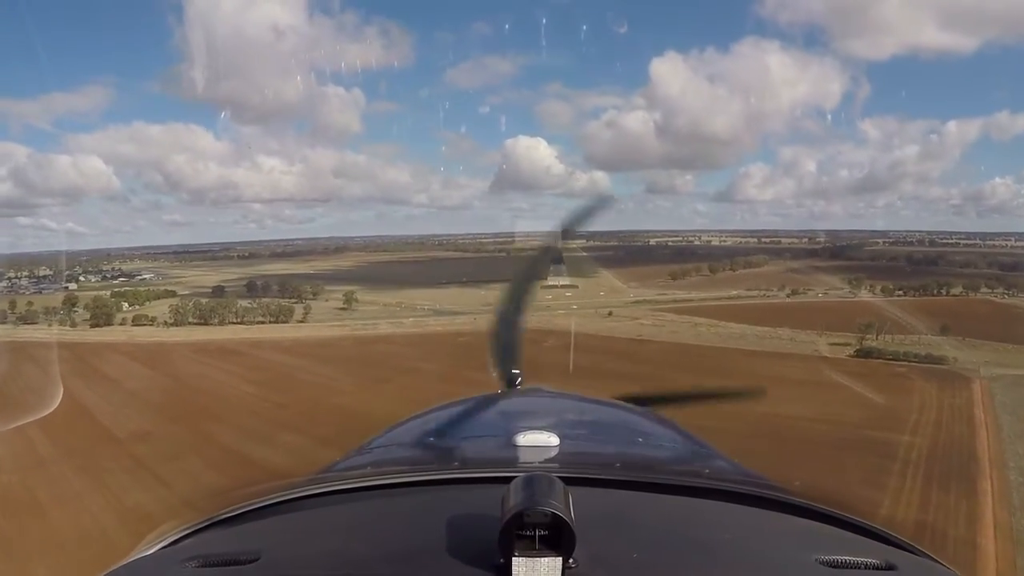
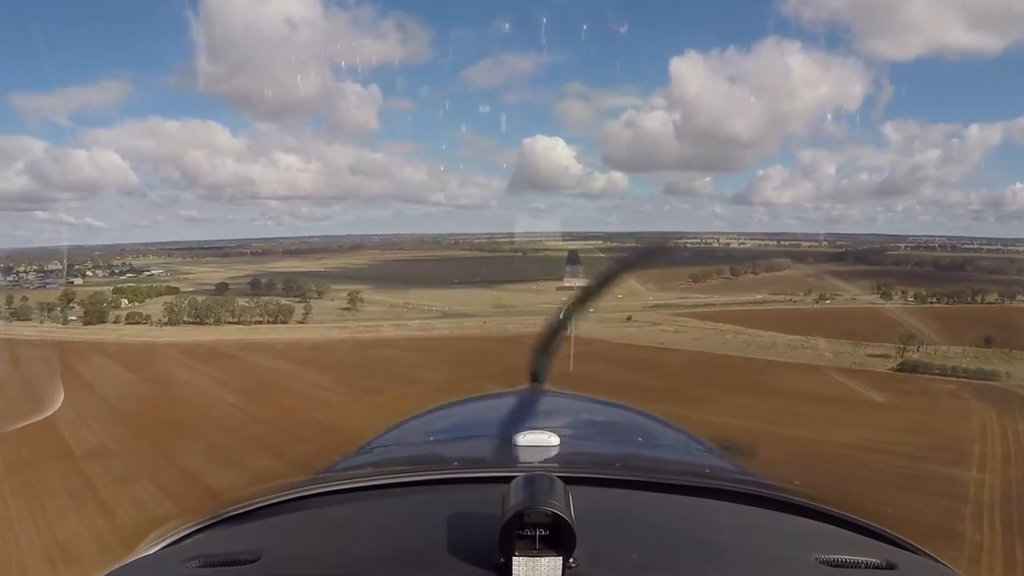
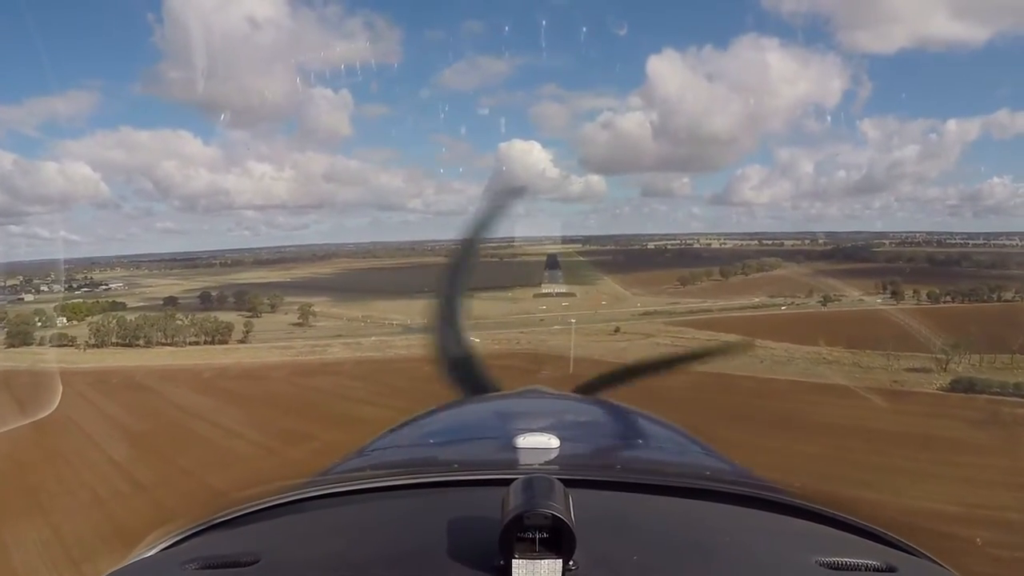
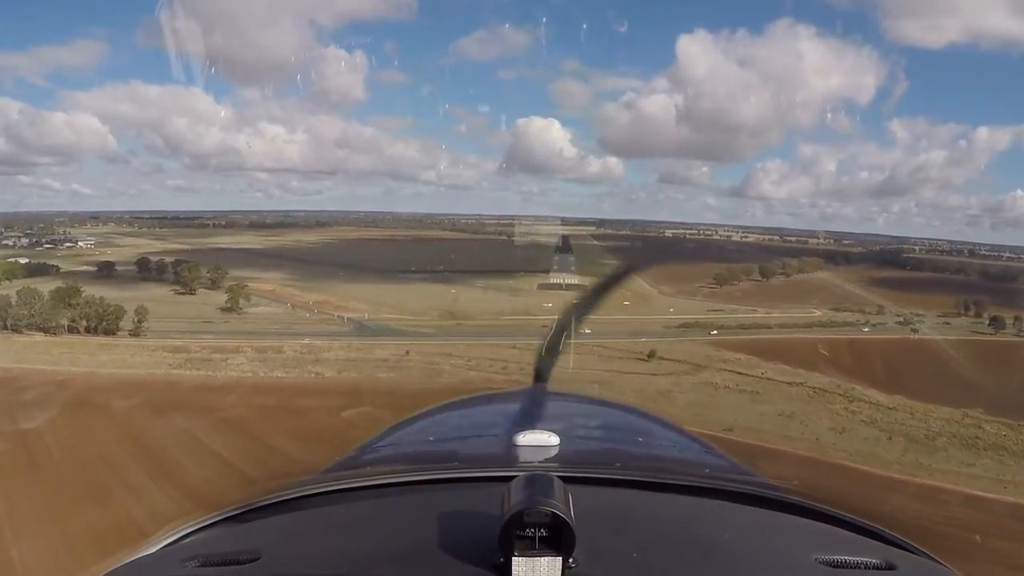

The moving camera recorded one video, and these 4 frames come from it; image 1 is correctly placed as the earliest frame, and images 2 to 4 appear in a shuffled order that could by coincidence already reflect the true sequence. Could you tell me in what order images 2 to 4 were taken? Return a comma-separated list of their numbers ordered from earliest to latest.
2, 3, 4
